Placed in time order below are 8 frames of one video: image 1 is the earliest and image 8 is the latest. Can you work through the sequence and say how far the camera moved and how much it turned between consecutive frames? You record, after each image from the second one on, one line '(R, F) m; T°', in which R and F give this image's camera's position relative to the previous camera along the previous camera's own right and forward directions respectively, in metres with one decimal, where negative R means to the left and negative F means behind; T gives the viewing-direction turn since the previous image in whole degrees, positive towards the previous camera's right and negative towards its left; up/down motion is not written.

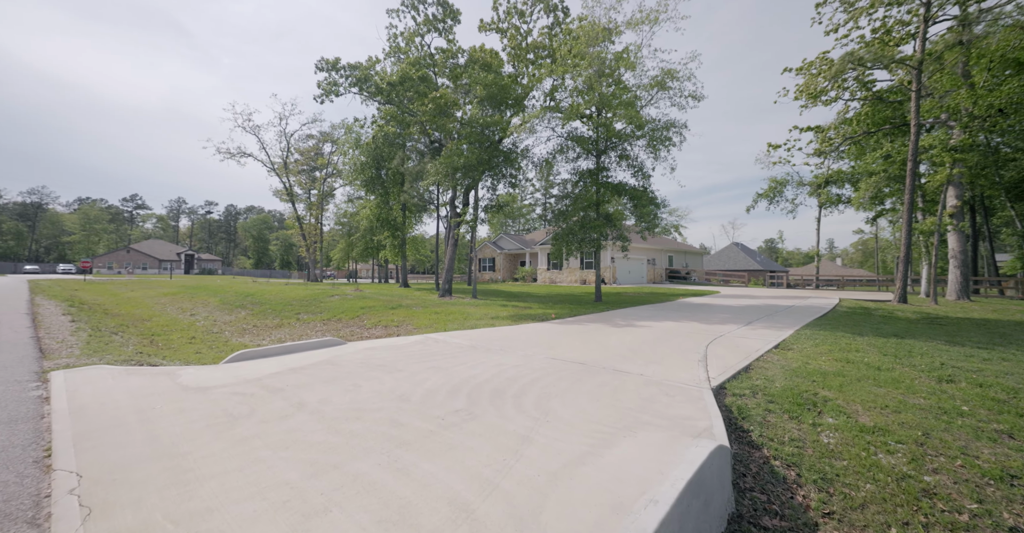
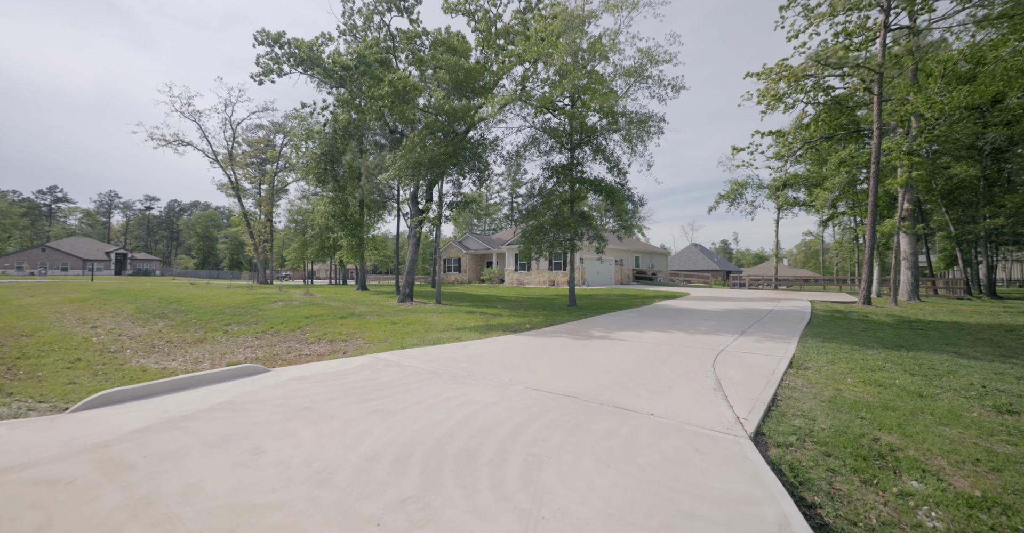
(0.0, +1.0) m; +5°
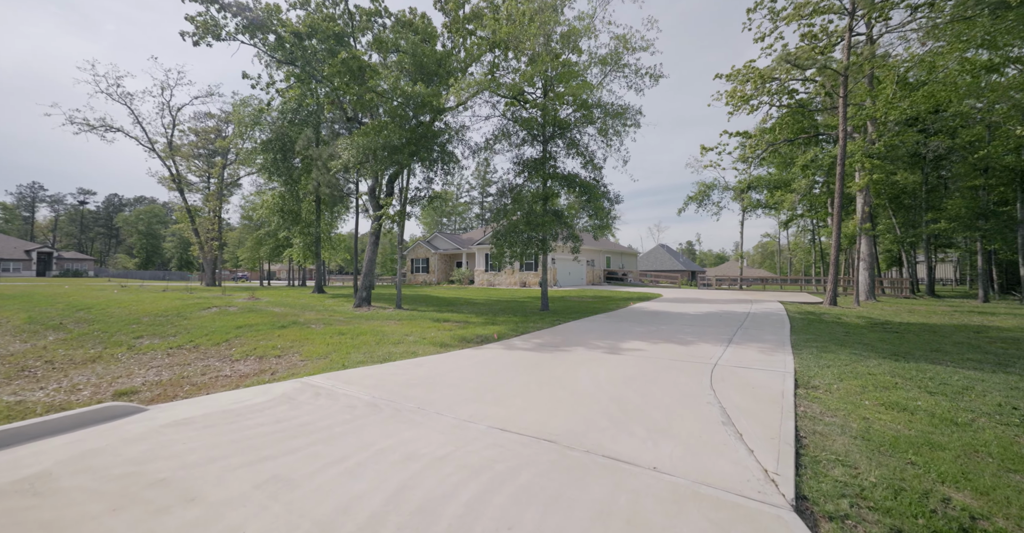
(+0.1, +0.9) m; +4°
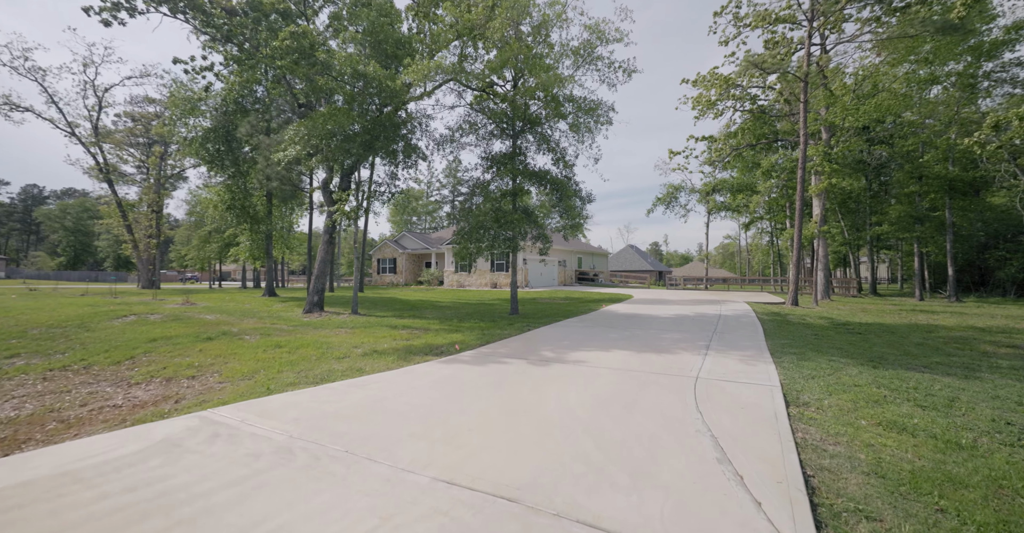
(+0.1, +0.6) m; +4°
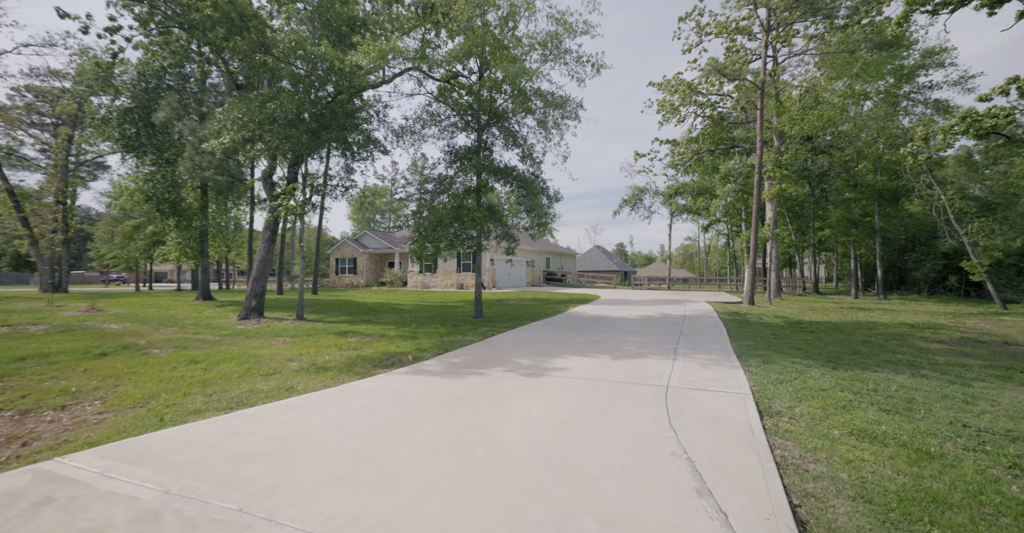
(+0.1, +0.4) m; +5°
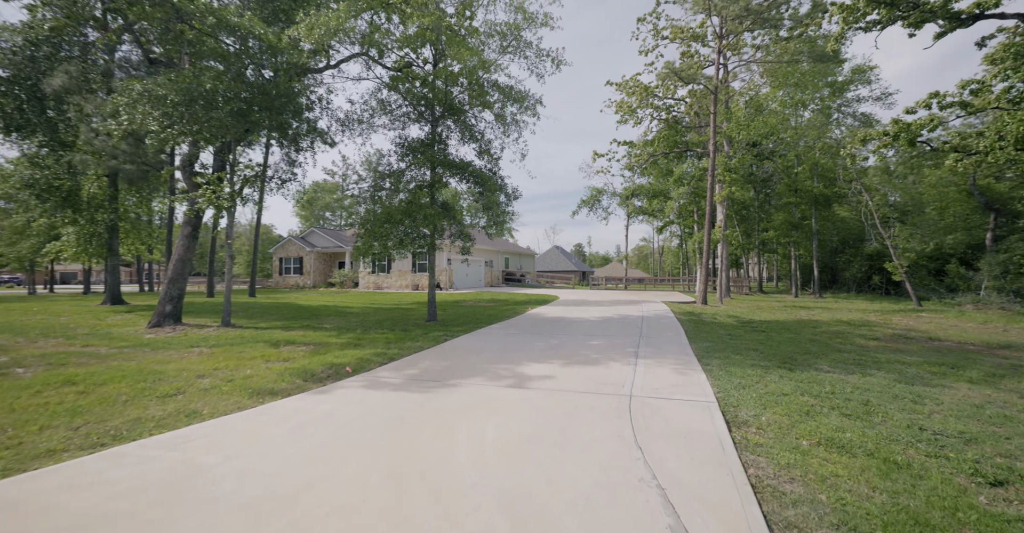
(+0.1, +0.4) m; +6°
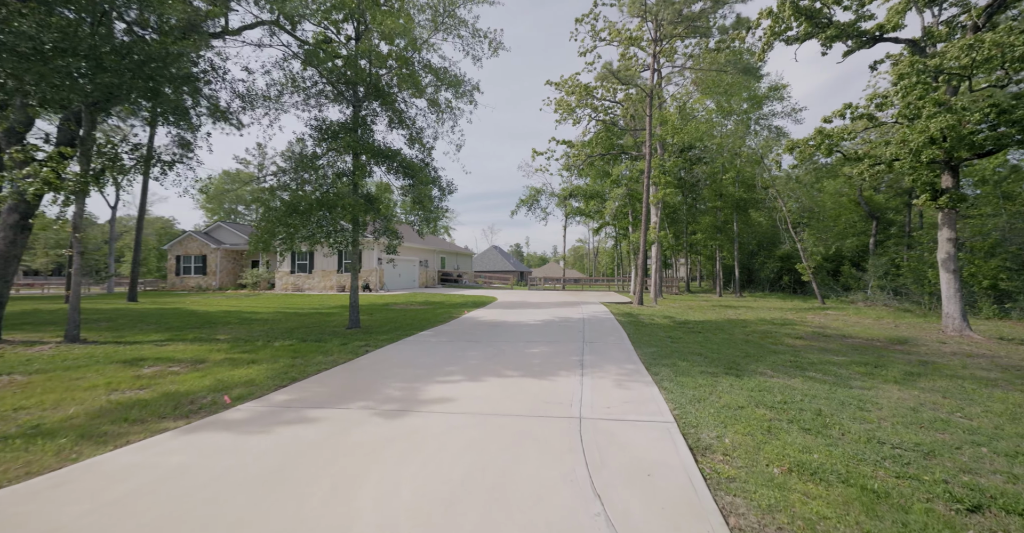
(+0.1, +0.7) m; +9°
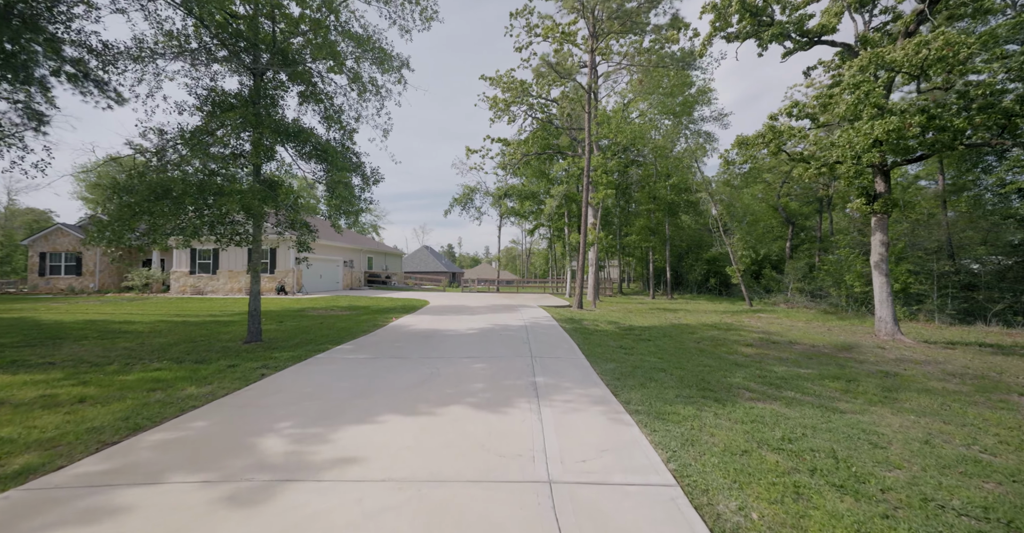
(-0.1, +1.3) m; +9°
